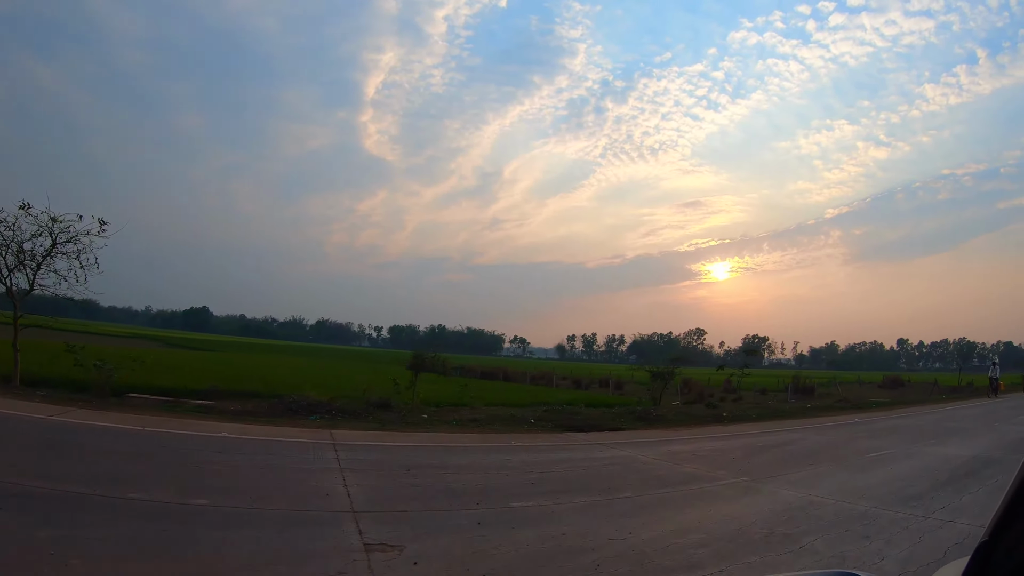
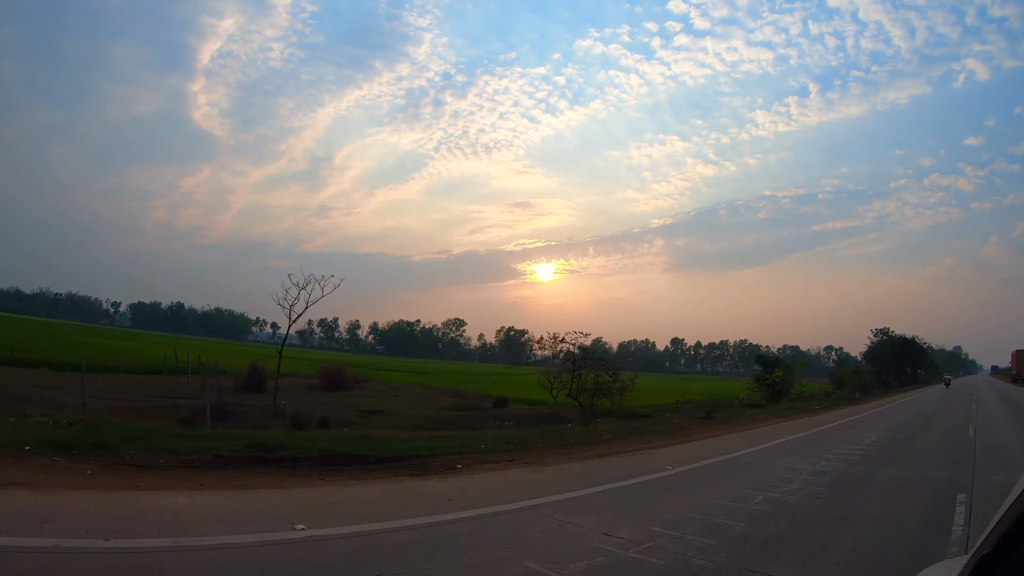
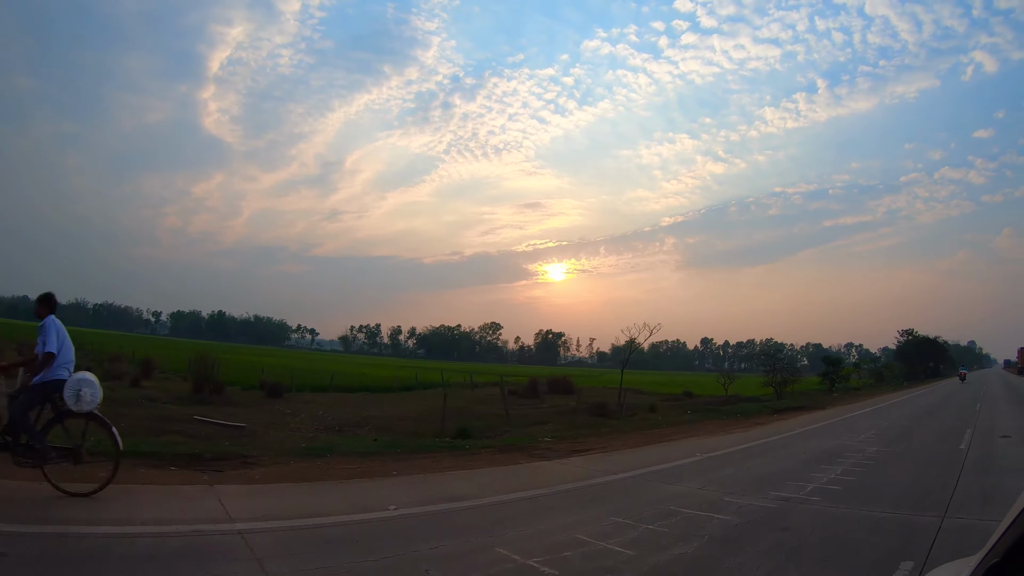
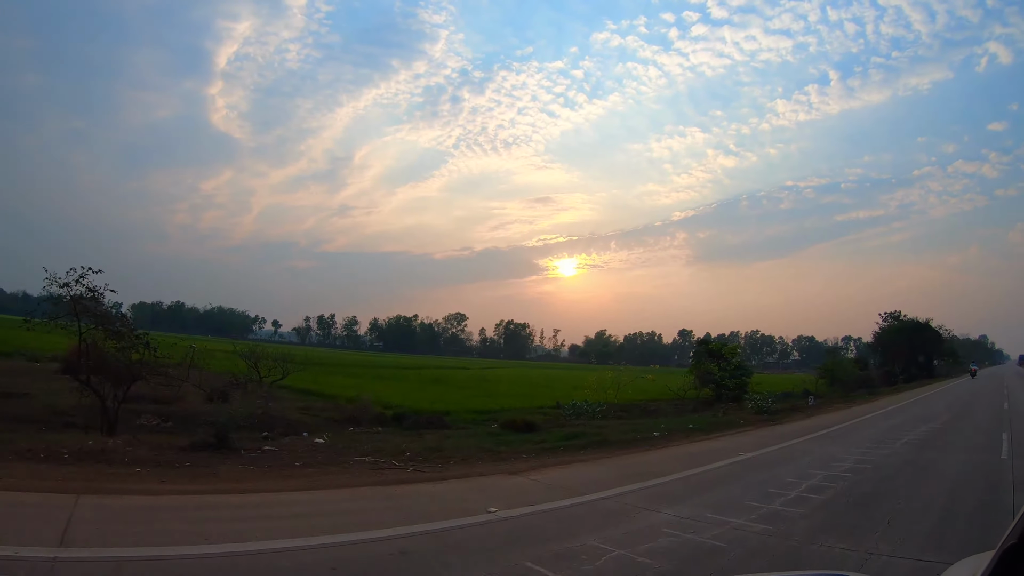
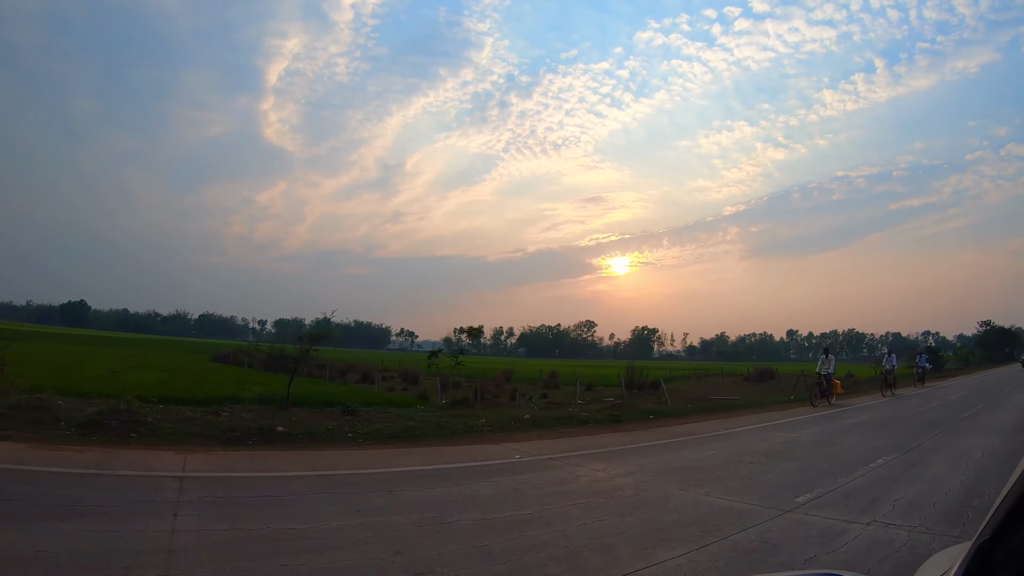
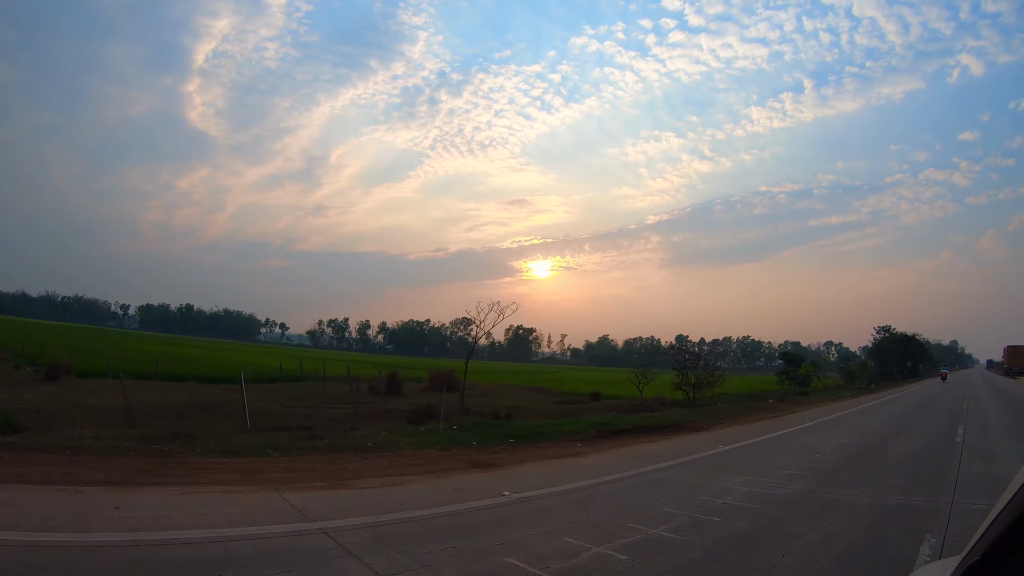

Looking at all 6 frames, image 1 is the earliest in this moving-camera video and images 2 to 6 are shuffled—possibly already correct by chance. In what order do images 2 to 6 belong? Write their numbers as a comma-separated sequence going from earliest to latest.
5, 3, 6, 2, 4
